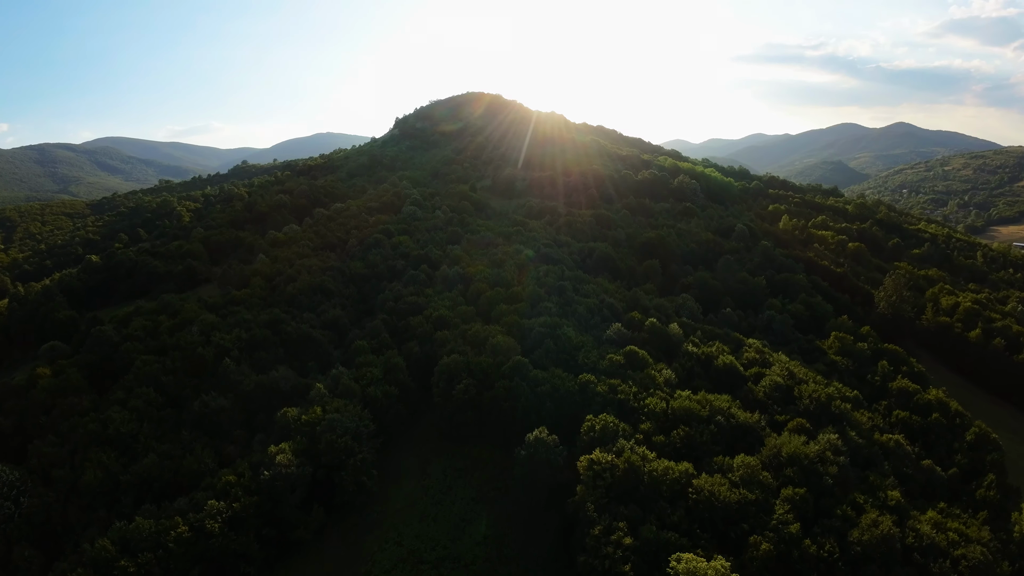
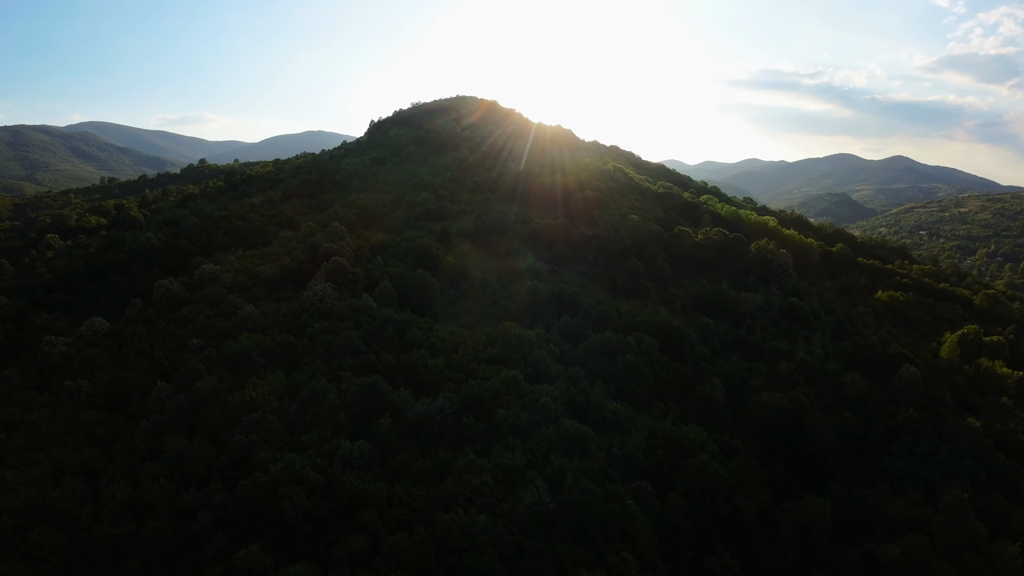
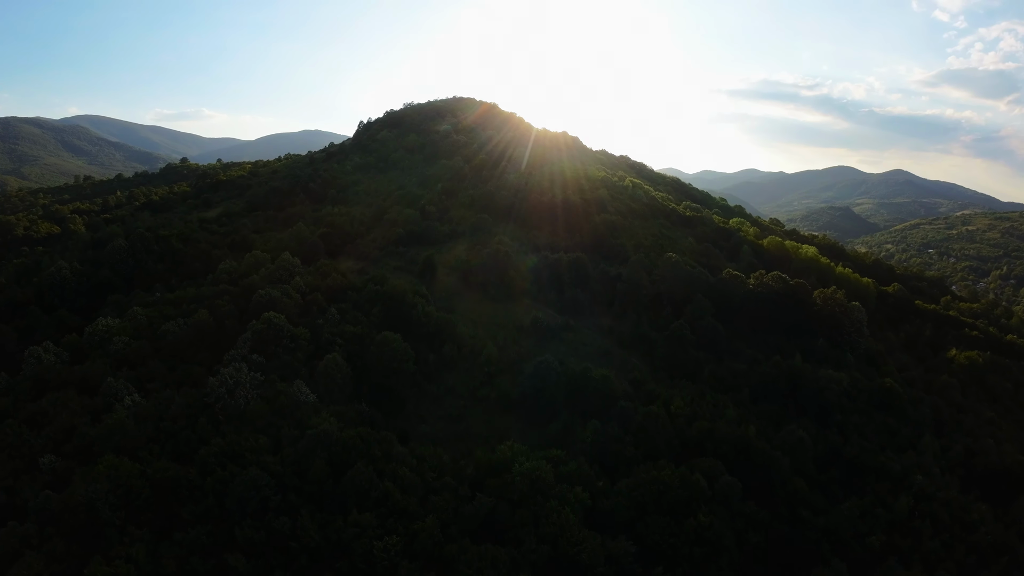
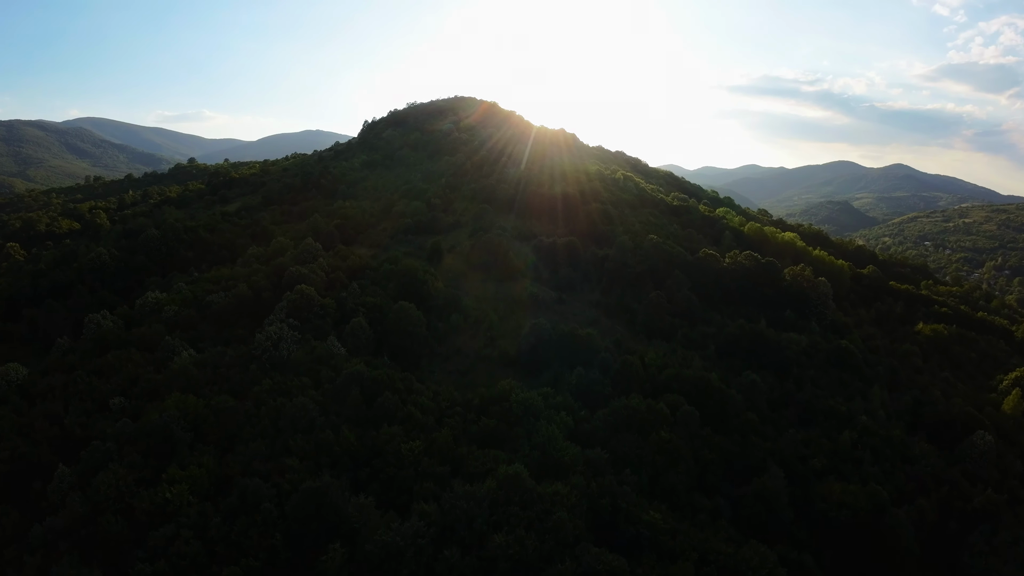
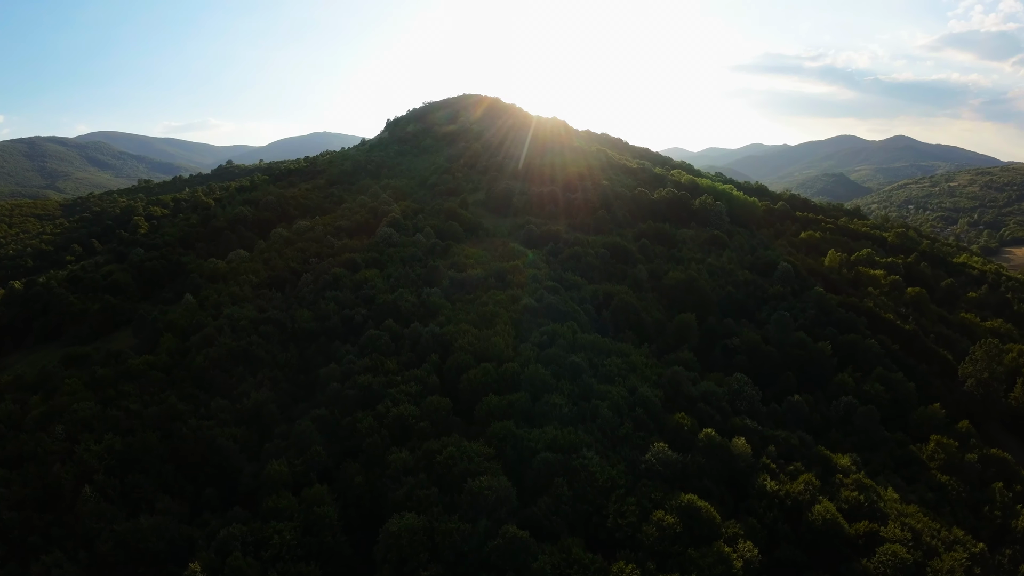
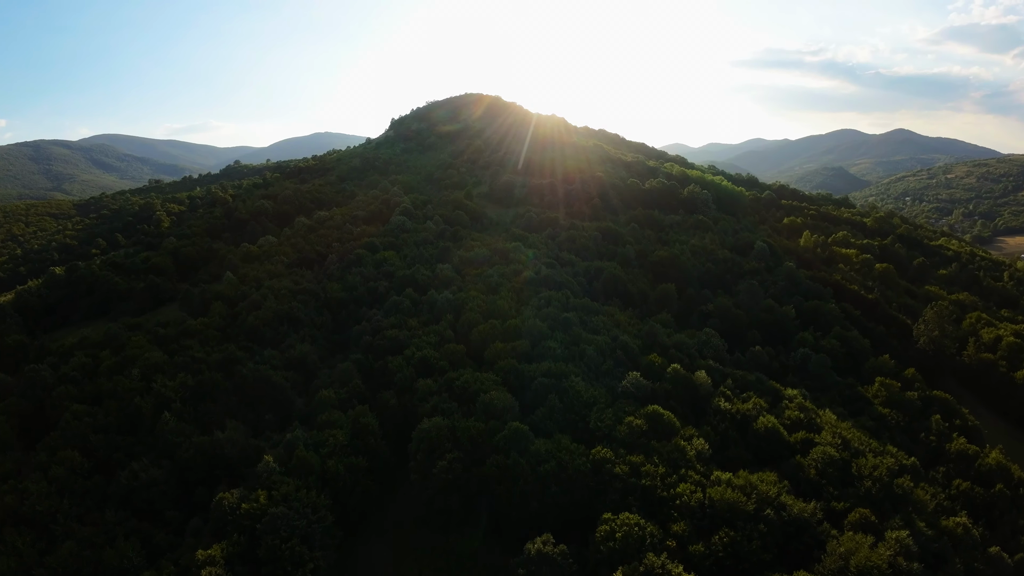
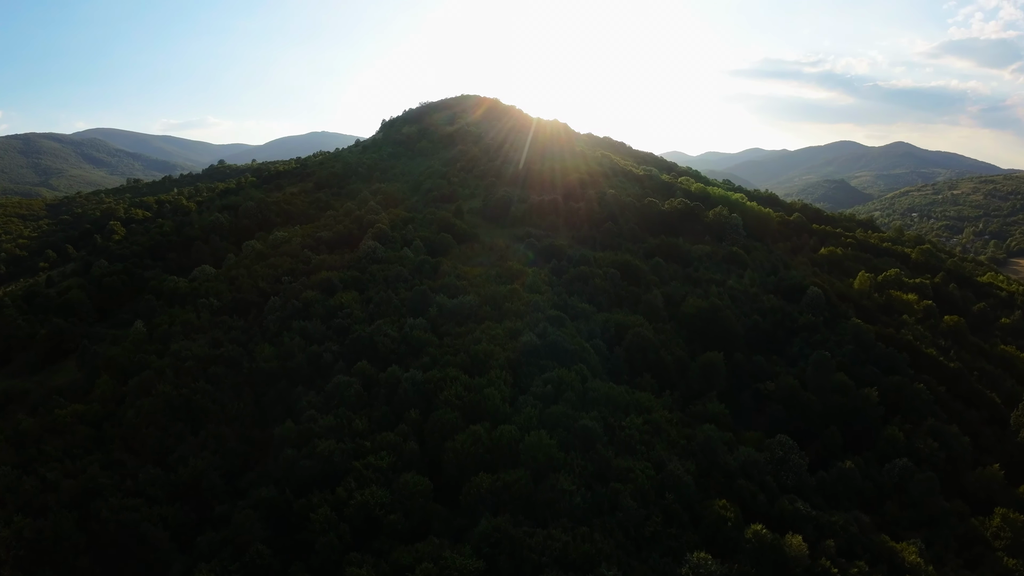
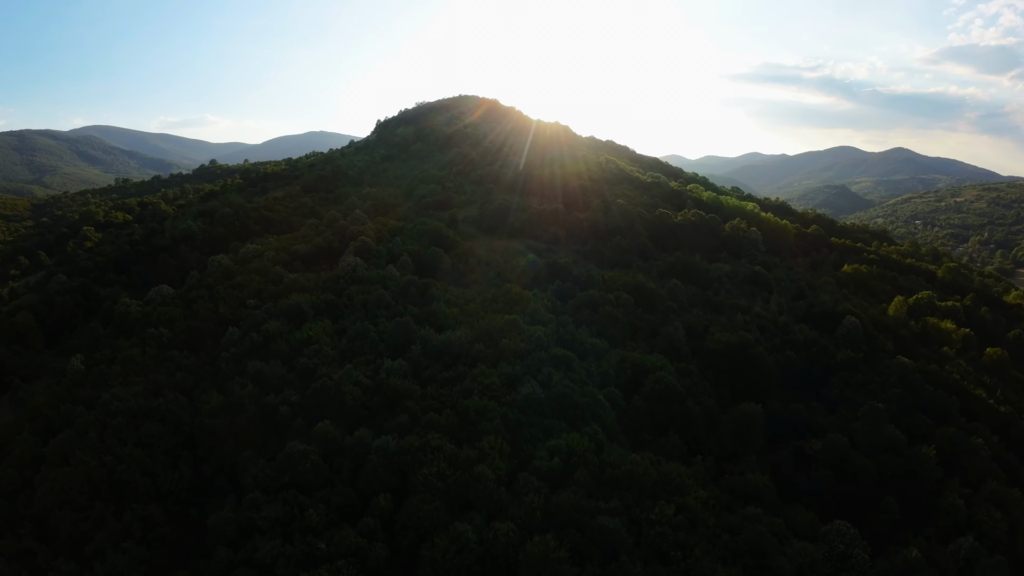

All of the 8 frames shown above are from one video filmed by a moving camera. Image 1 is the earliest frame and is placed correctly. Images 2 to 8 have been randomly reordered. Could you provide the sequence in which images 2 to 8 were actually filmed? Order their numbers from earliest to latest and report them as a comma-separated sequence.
6, 5, 7, 8, 2, 4, 3
